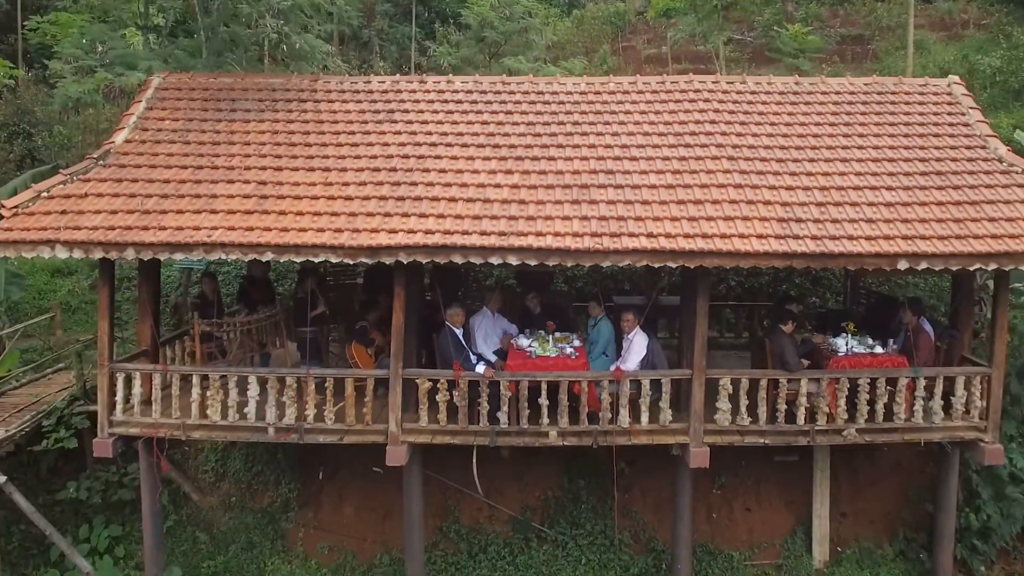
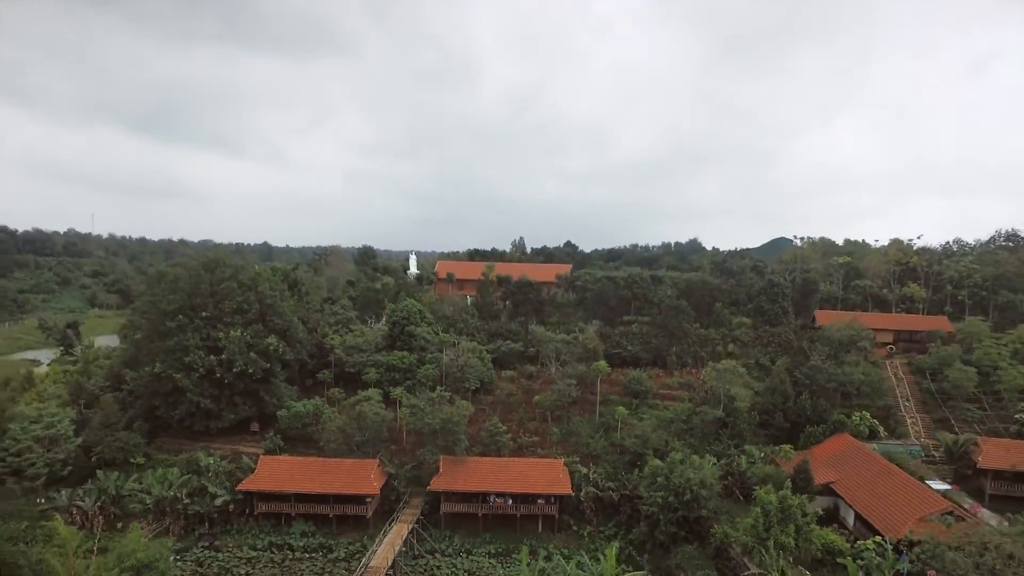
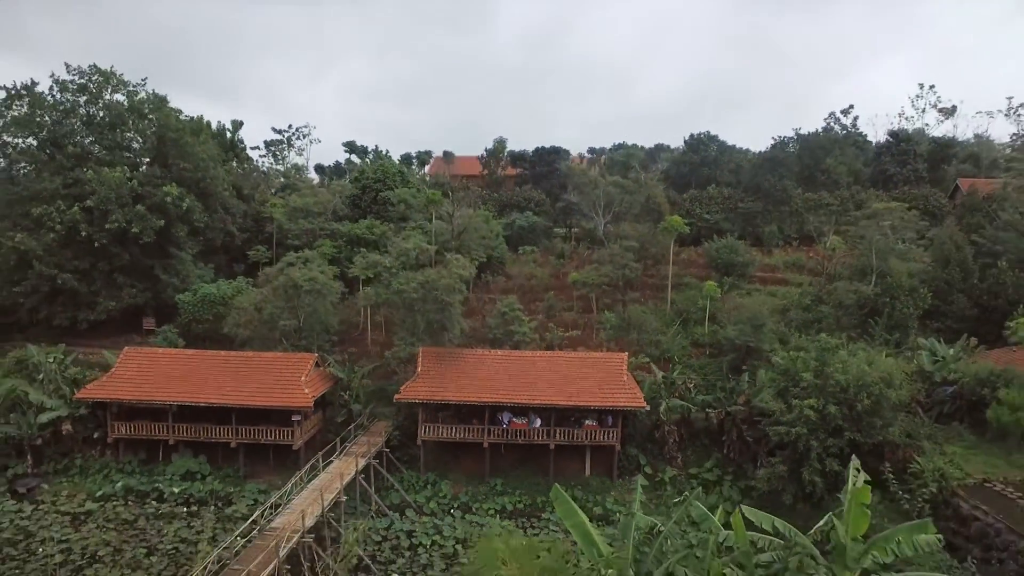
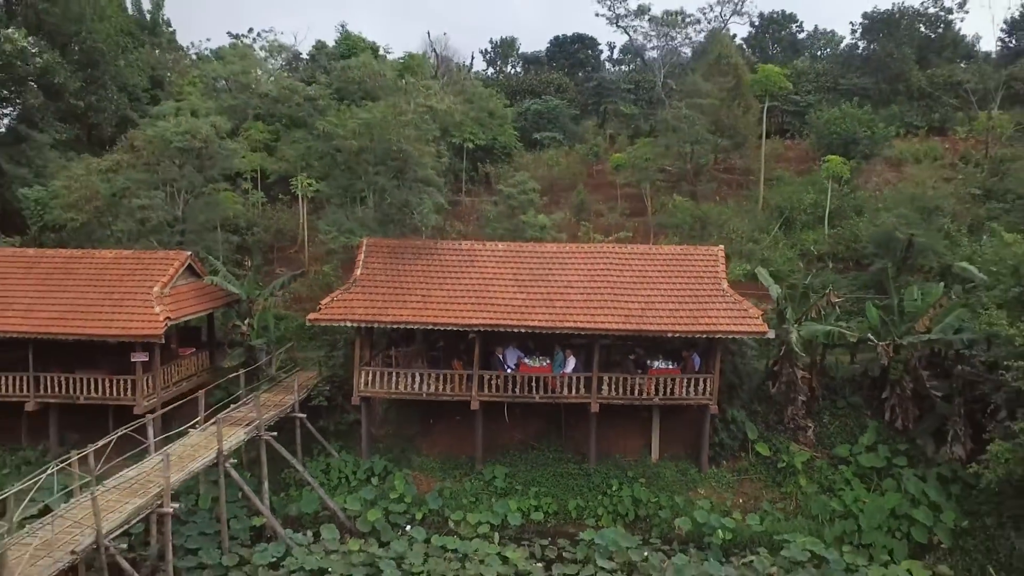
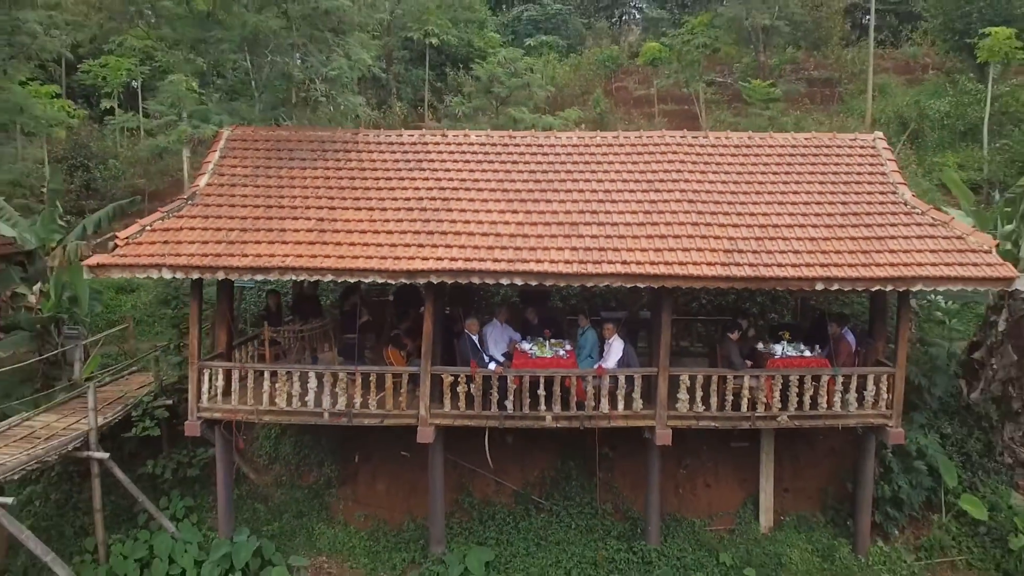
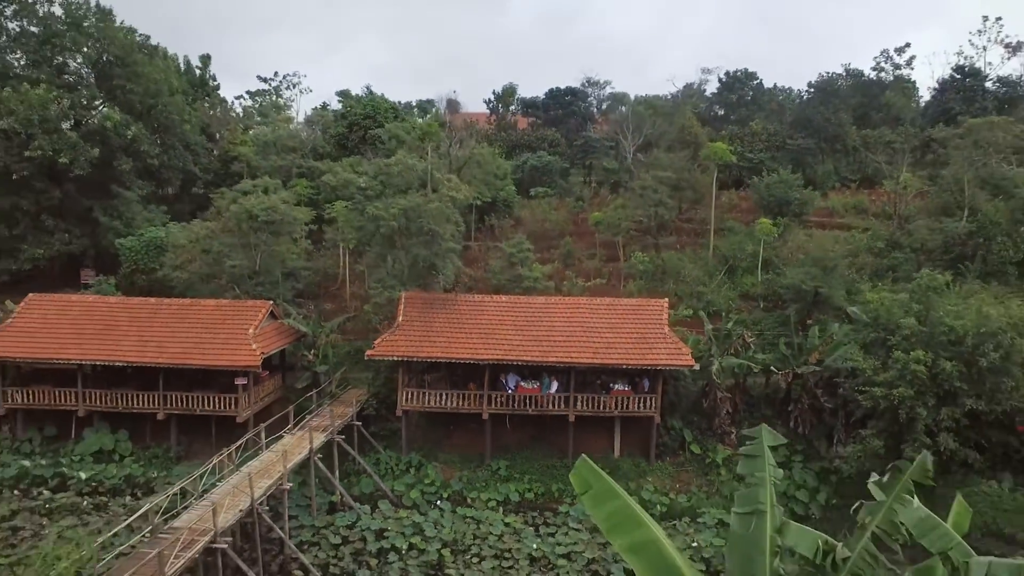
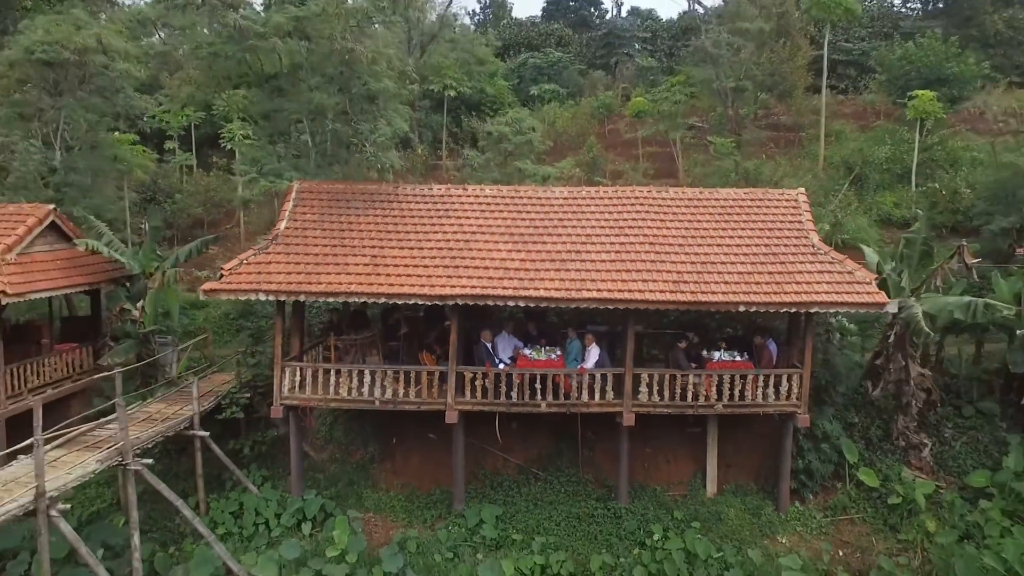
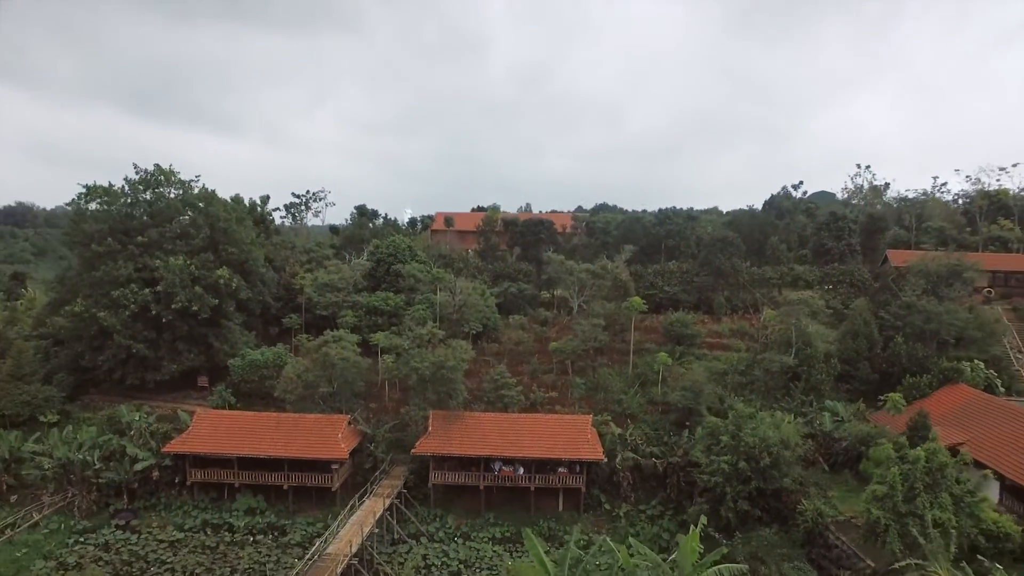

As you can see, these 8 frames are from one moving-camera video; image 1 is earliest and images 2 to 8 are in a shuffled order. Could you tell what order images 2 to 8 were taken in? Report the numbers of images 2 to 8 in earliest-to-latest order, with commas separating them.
5, 7, 4, 6, 3, 8, 2
